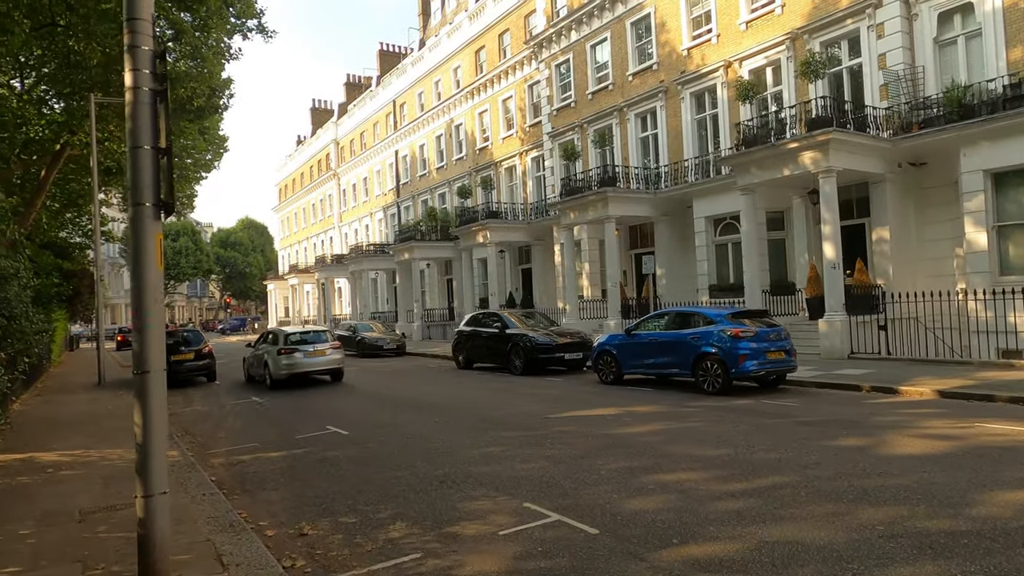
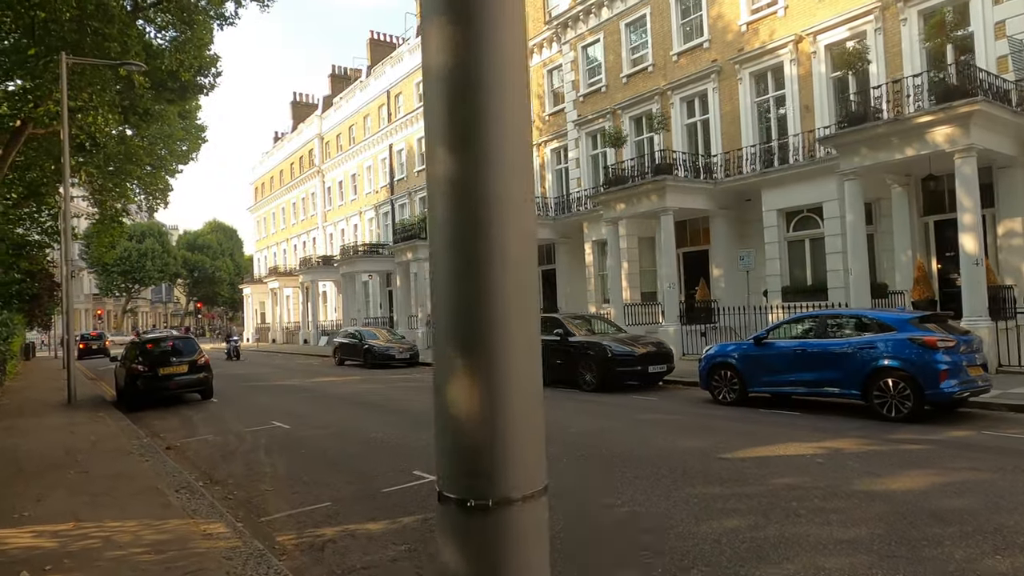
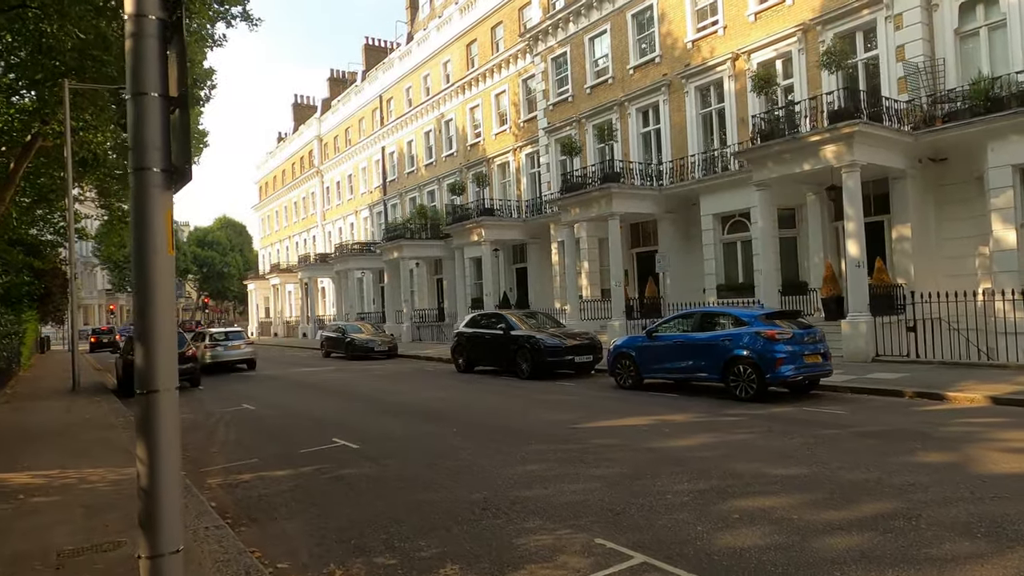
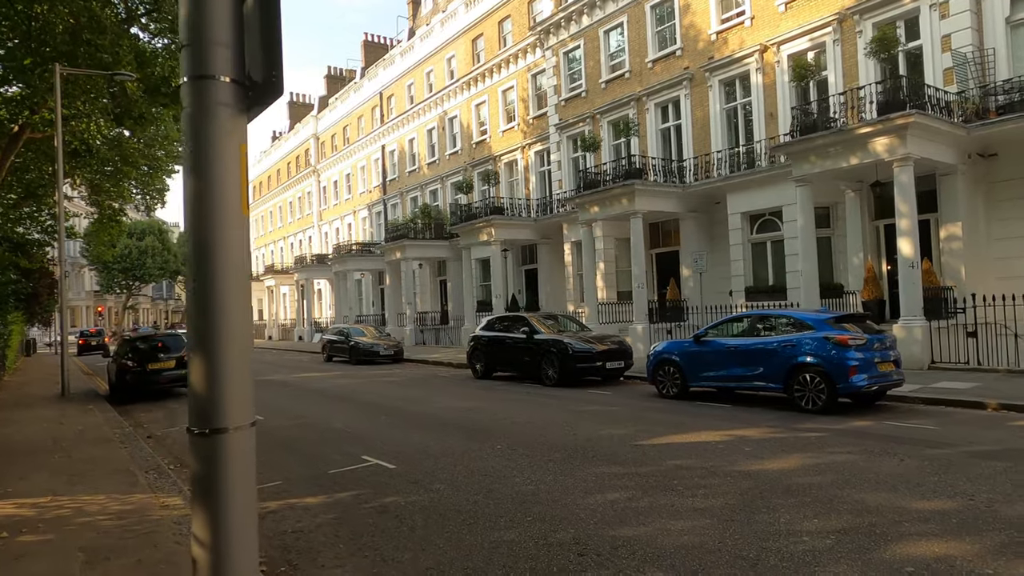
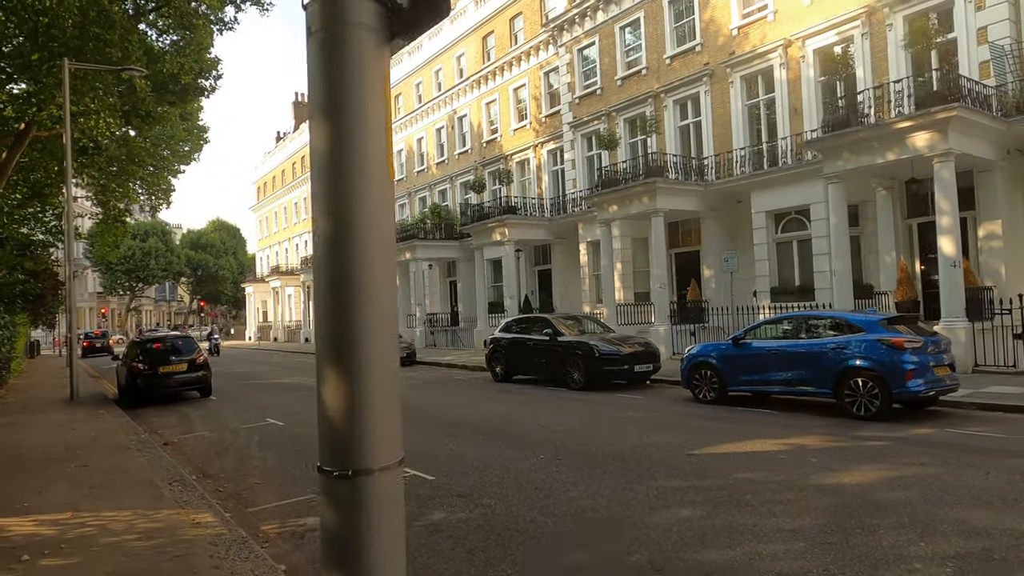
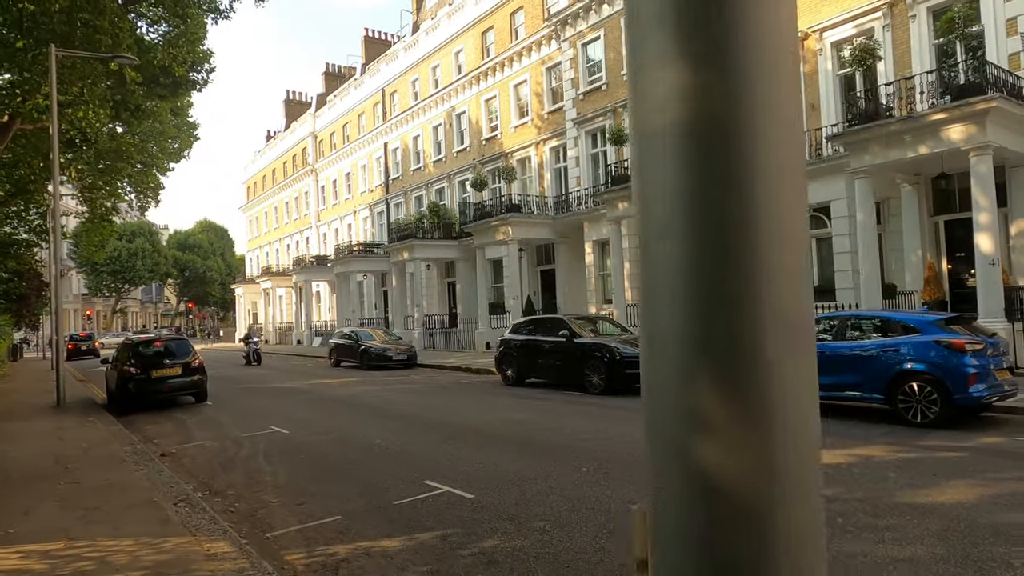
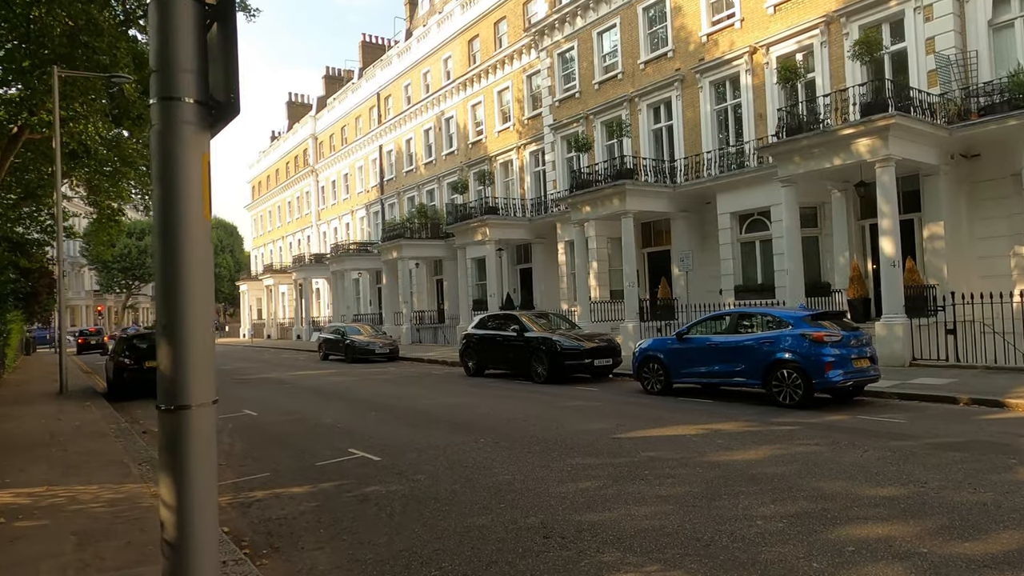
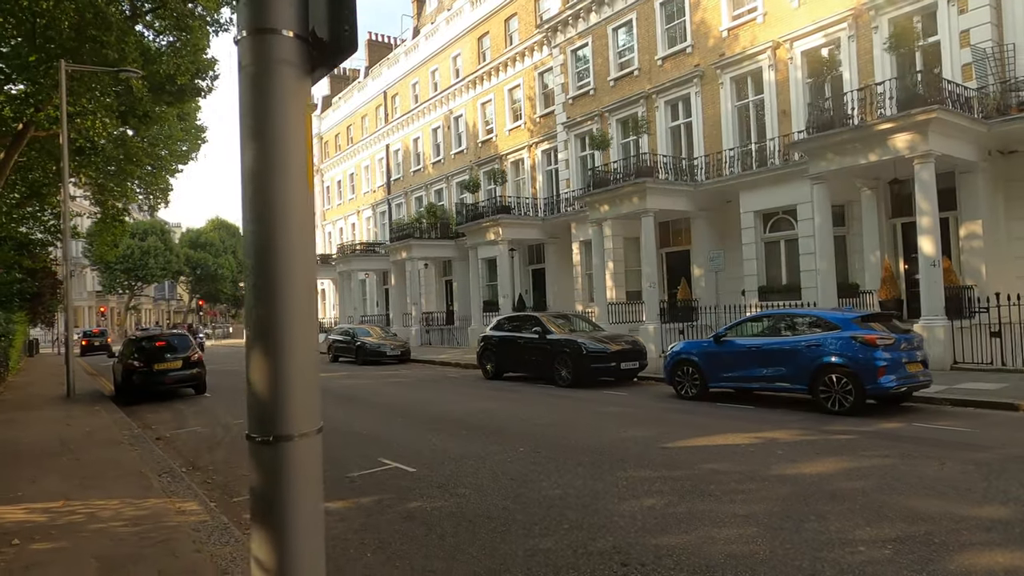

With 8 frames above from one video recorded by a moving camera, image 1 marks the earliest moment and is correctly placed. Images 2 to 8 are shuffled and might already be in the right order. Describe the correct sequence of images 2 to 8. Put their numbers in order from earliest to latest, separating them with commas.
3, 7, 4, 8, 5, 2, 6
